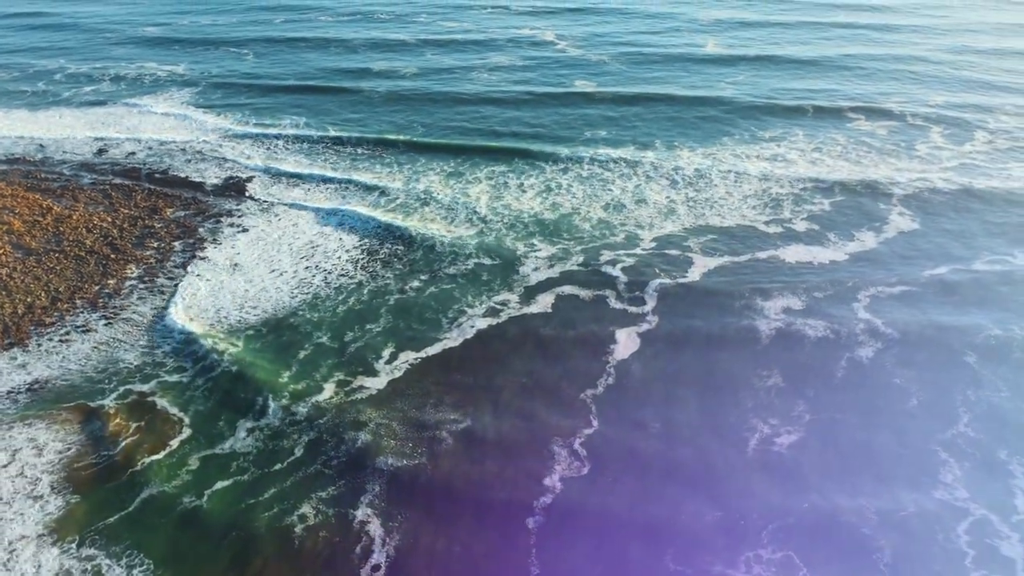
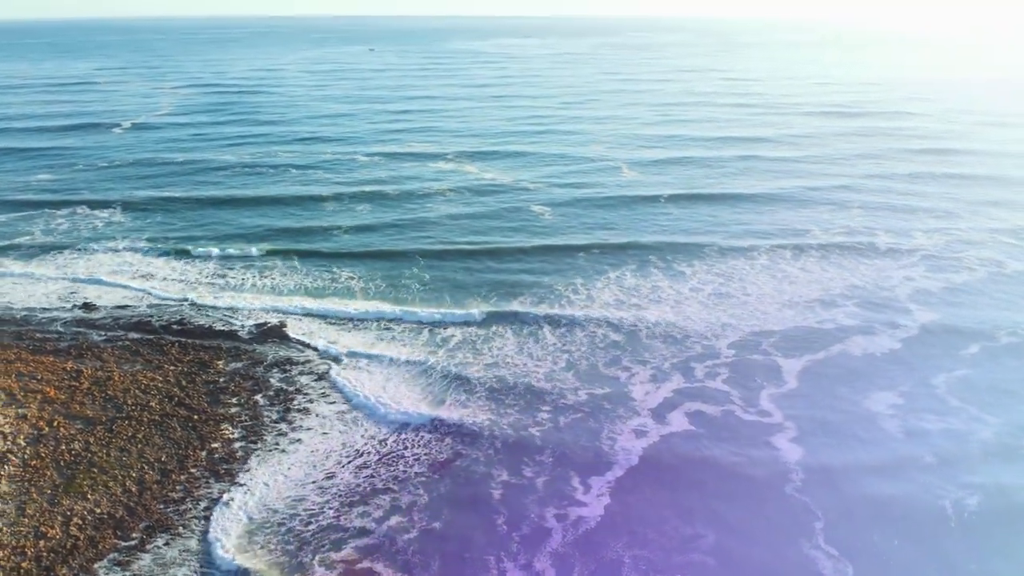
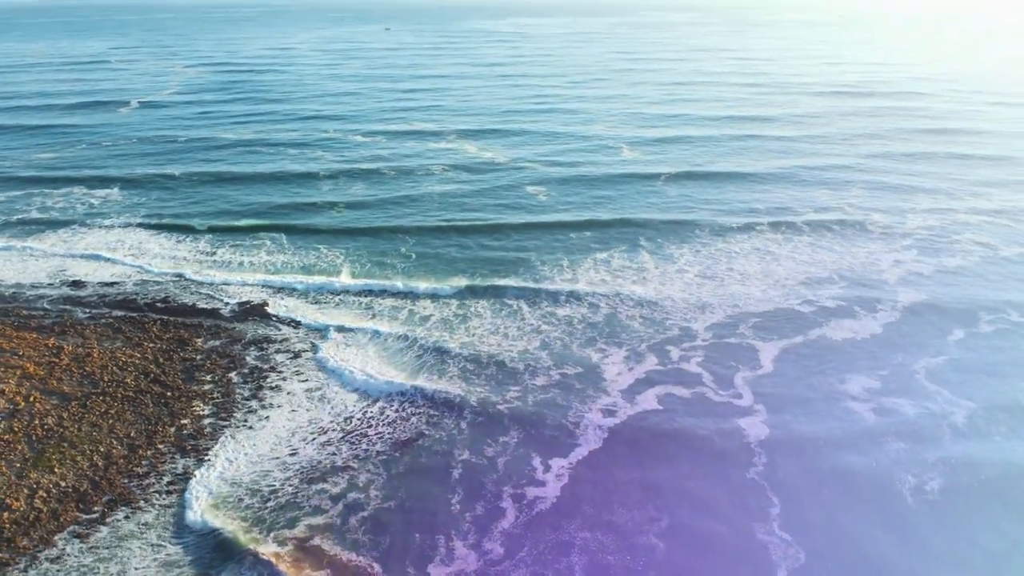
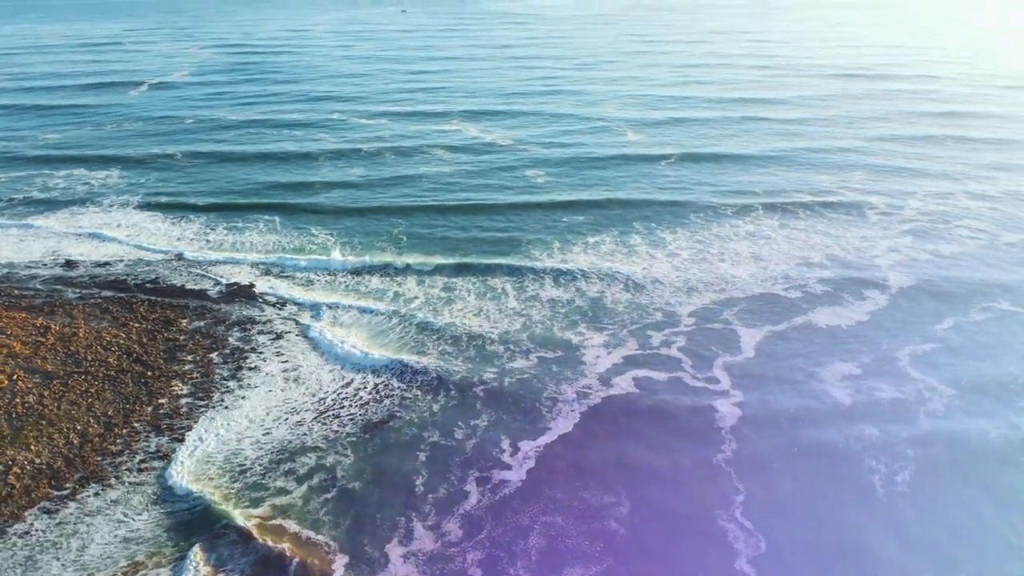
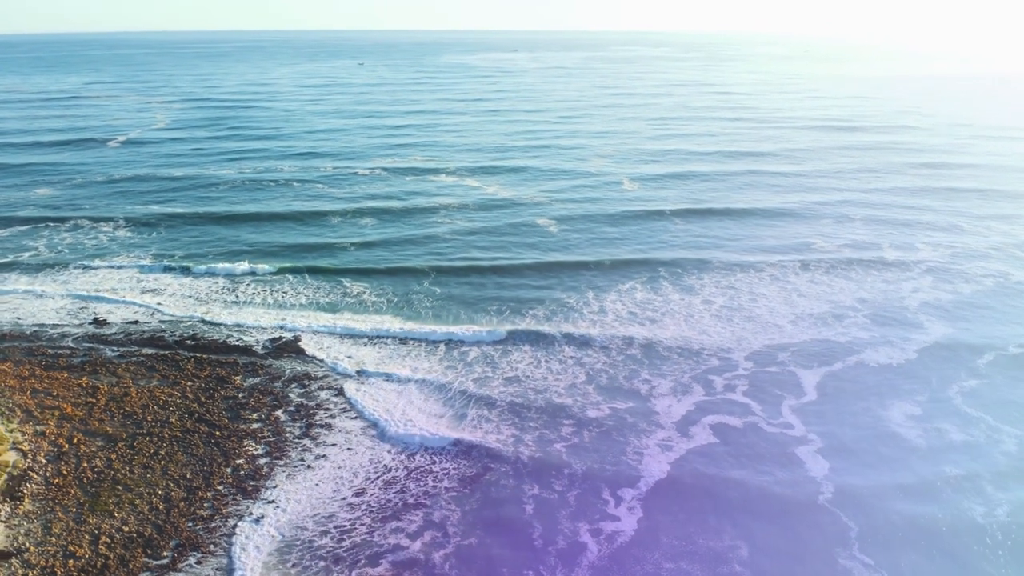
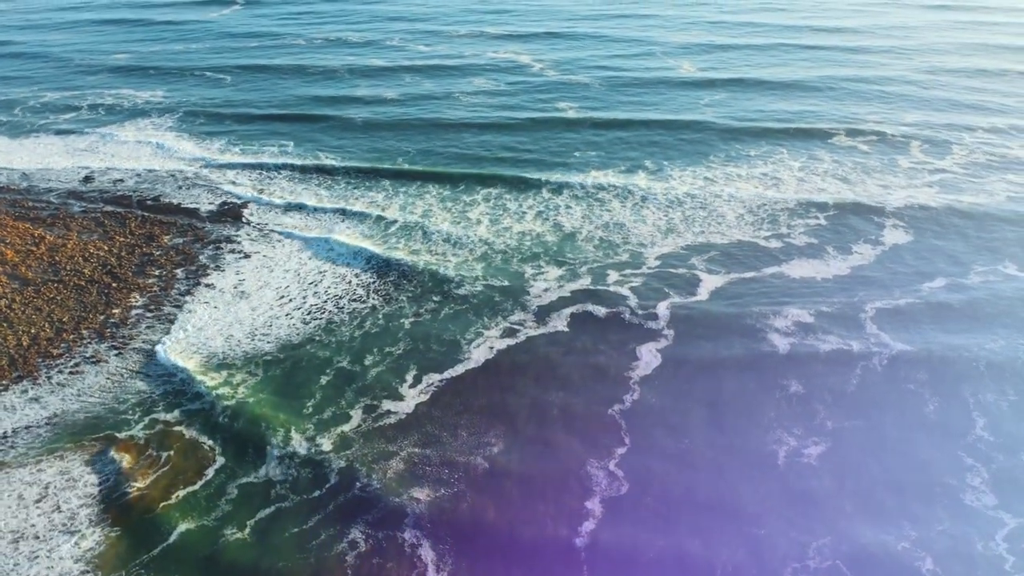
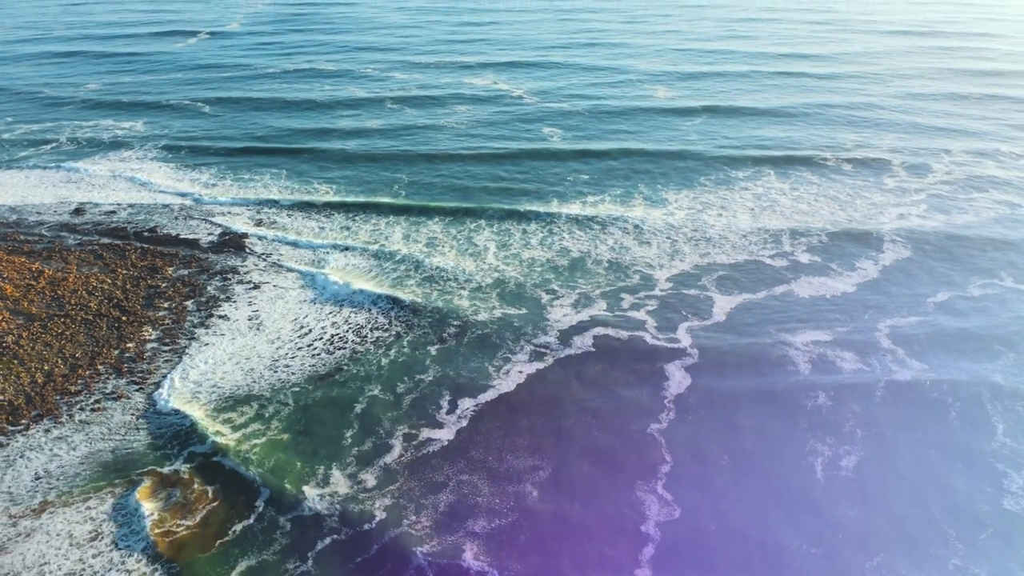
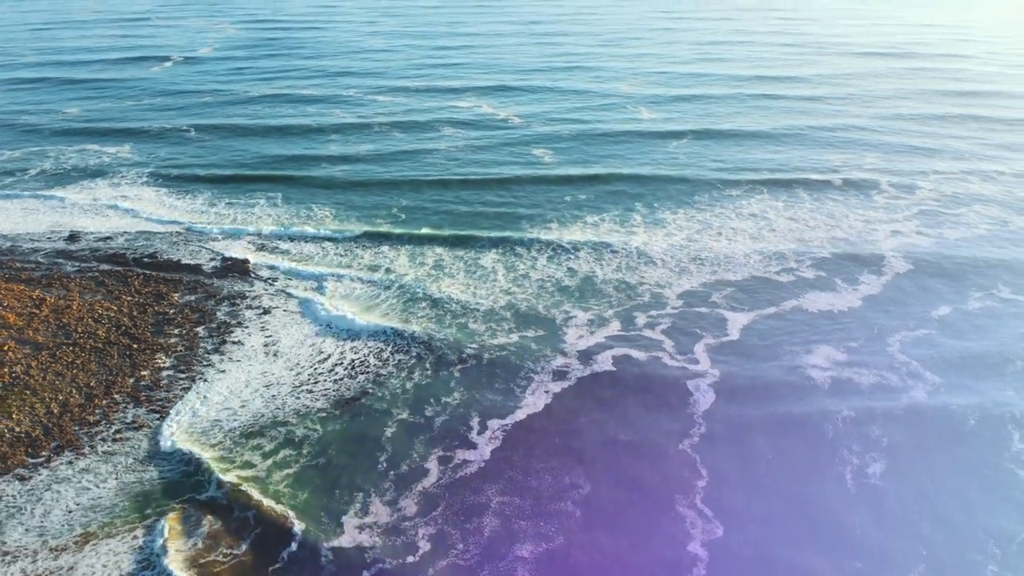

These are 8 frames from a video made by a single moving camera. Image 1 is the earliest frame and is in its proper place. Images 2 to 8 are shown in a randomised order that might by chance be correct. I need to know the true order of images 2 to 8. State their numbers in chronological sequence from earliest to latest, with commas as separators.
6, 7, 8, 4, 3, 2, 5
